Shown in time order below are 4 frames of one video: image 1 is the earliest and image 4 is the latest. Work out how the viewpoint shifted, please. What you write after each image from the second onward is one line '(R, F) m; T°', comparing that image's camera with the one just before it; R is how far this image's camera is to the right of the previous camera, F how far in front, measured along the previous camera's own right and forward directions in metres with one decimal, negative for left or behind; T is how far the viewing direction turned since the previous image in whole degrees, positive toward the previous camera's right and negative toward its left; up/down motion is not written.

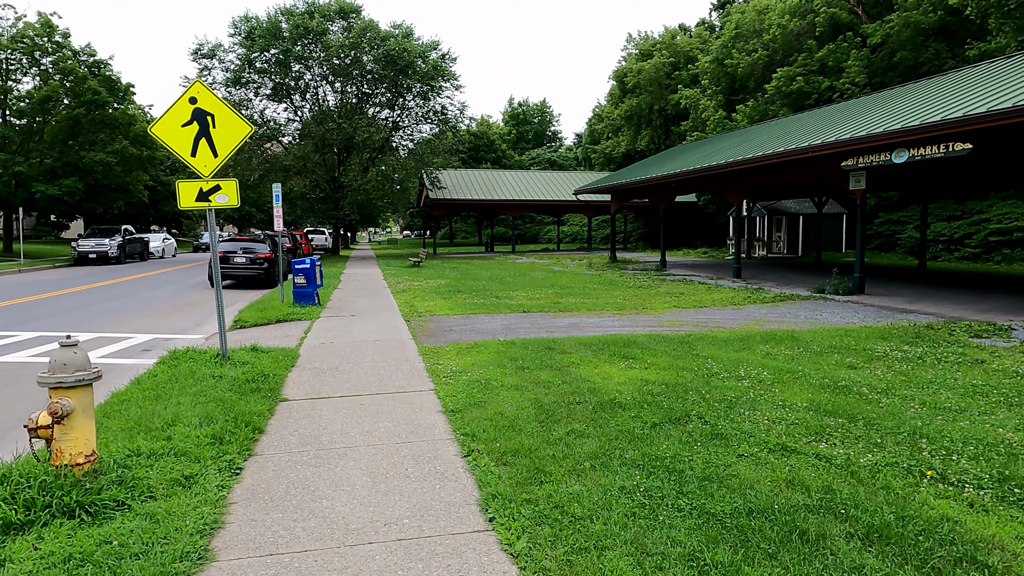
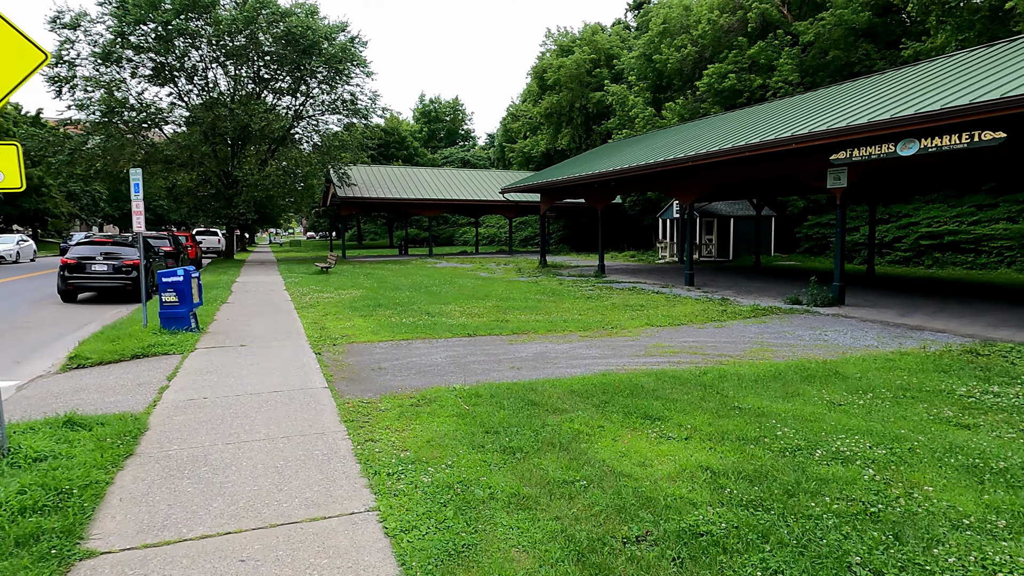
(-0.4, +2.3) m; +8°
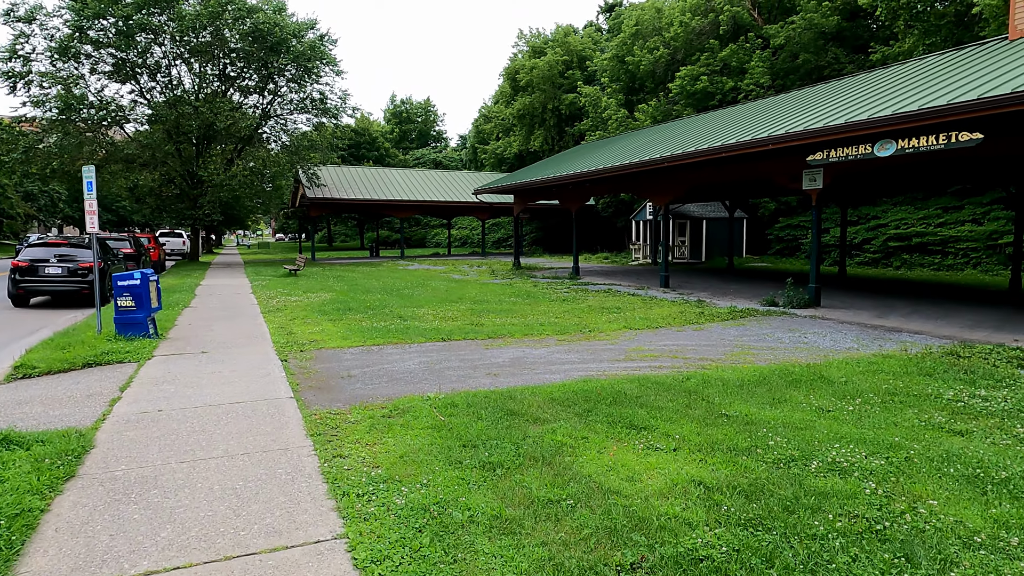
(0.0, +0.3) m; +2°
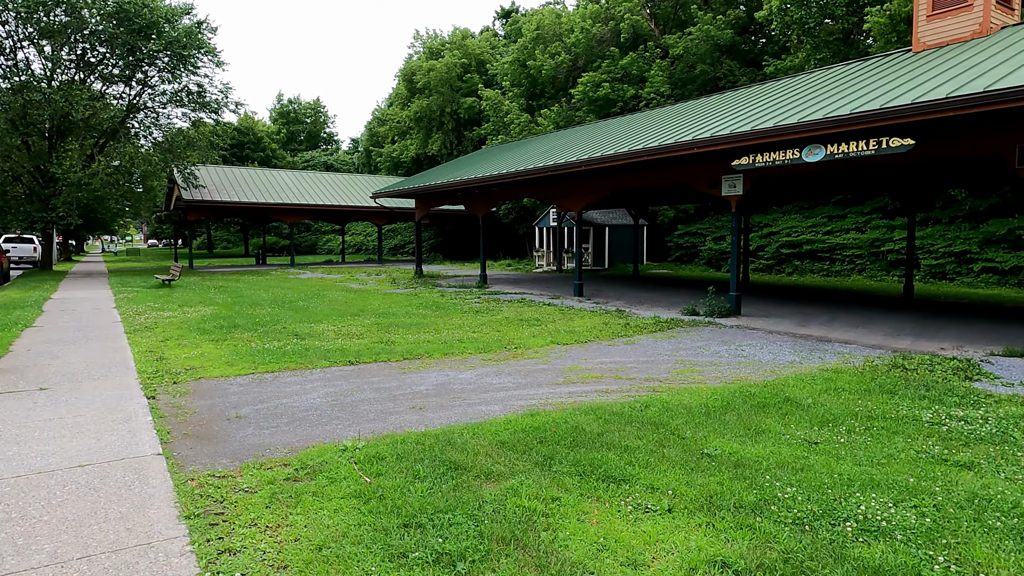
(-0.3, +1.0) m; +9°
